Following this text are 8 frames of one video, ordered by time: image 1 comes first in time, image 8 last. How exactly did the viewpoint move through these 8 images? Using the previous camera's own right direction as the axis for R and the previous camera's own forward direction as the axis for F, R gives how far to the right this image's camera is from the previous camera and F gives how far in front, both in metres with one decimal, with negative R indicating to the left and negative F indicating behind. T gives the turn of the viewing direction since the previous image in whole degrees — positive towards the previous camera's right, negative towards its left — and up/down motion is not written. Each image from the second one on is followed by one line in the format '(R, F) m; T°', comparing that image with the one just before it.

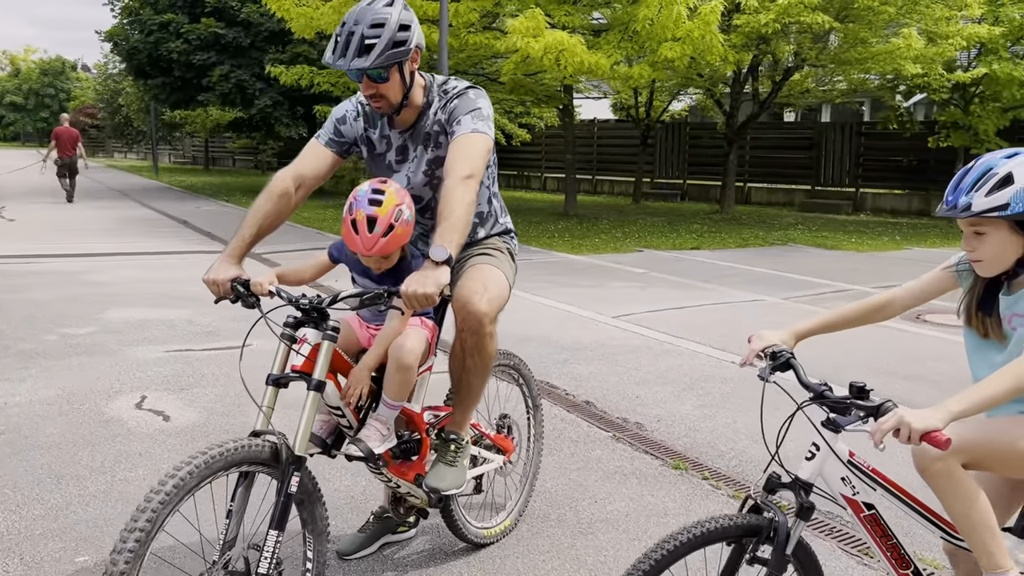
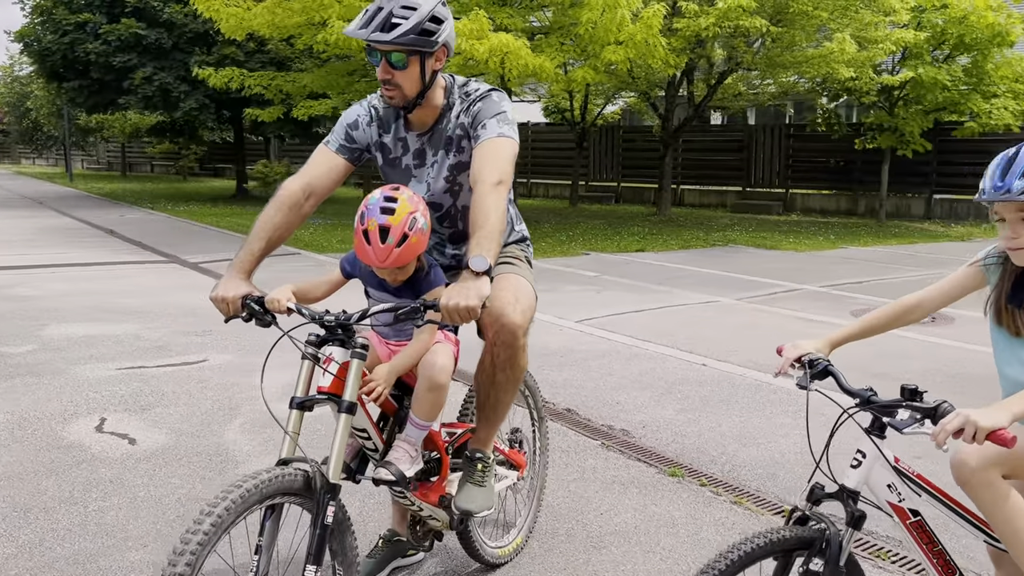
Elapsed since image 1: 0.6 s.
(-0.3, +0.1) m; +5°
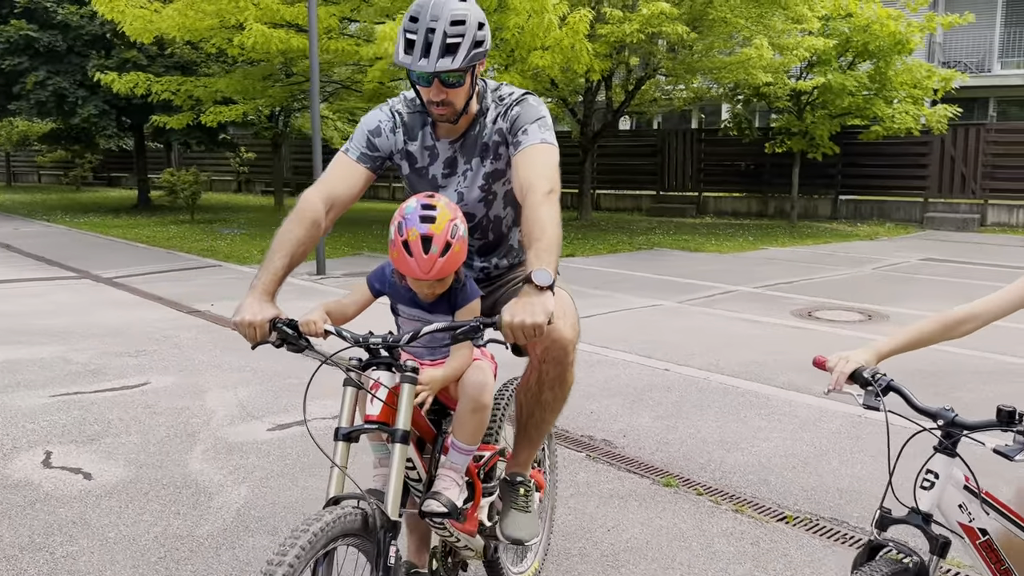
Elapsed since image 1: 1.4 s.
(-0.4, +0.2) m; +6°
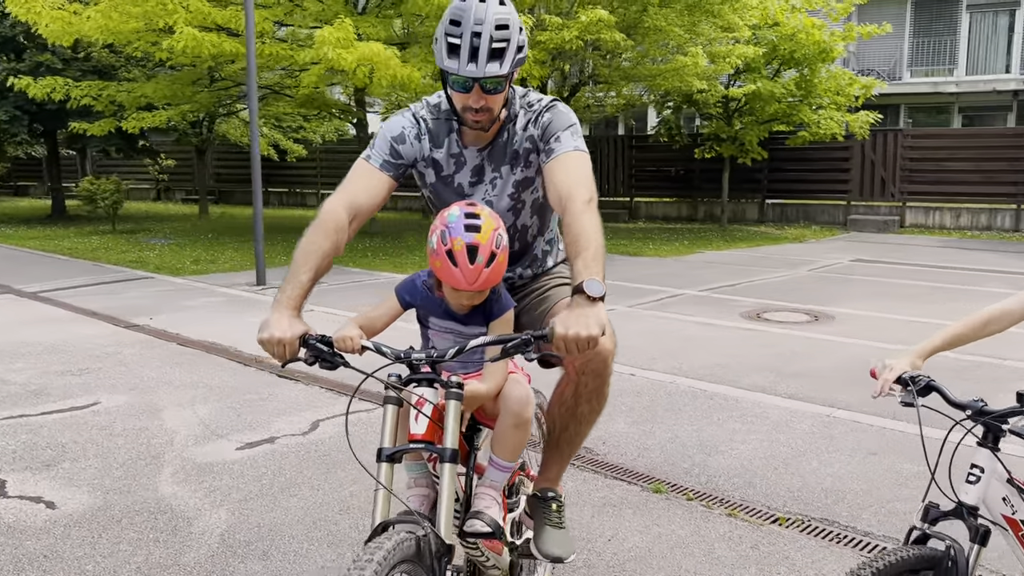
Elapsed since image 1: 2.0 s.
(-0.3, +0.1) m; +5°
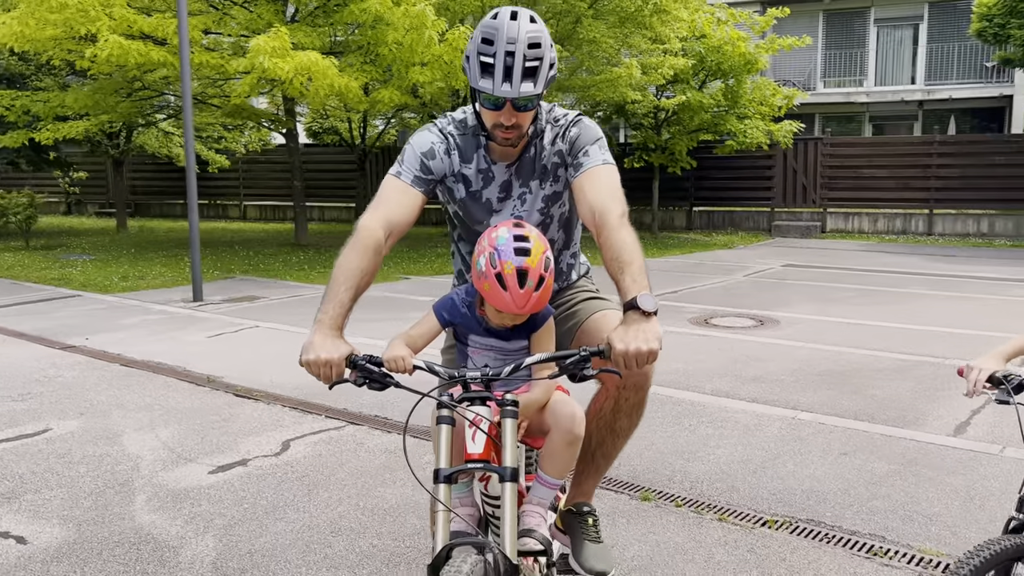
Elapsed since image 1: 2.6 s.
(-0.3, 0.0) m; +5°
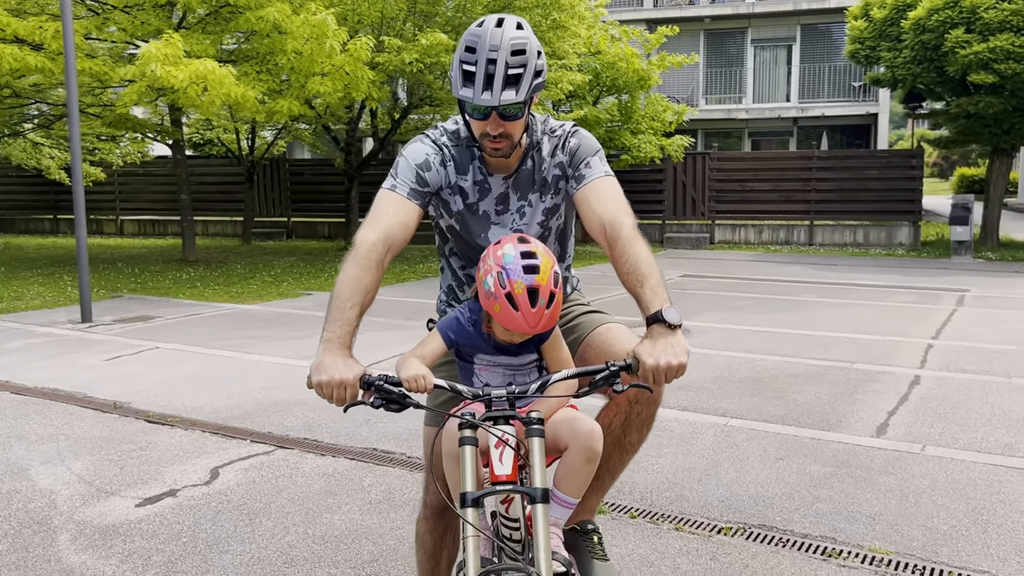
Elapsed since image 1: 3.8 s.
(-0.3, +0.1) m; +8°
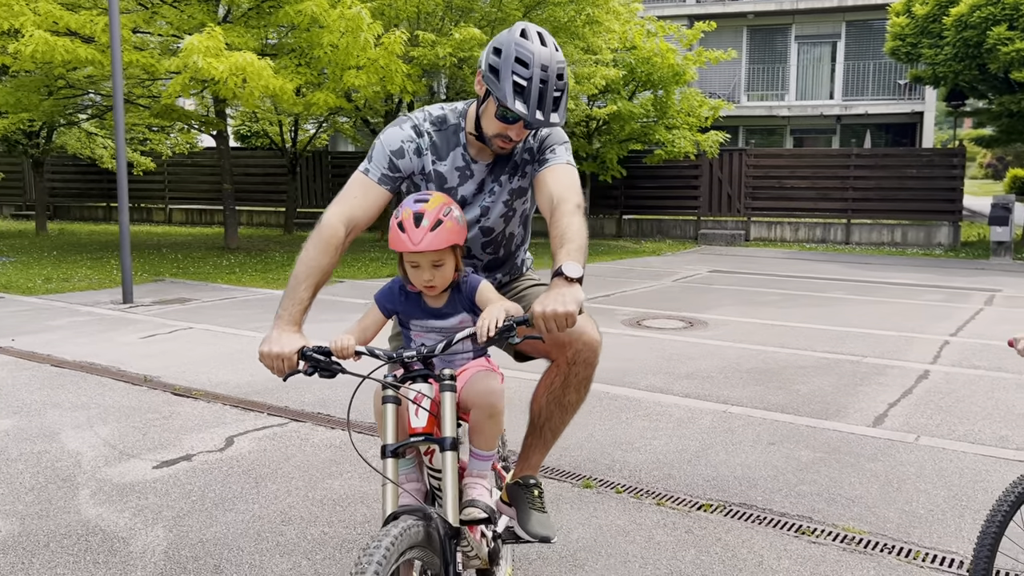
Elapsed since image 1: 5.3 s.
(+0.2, -0.2) m; -3°
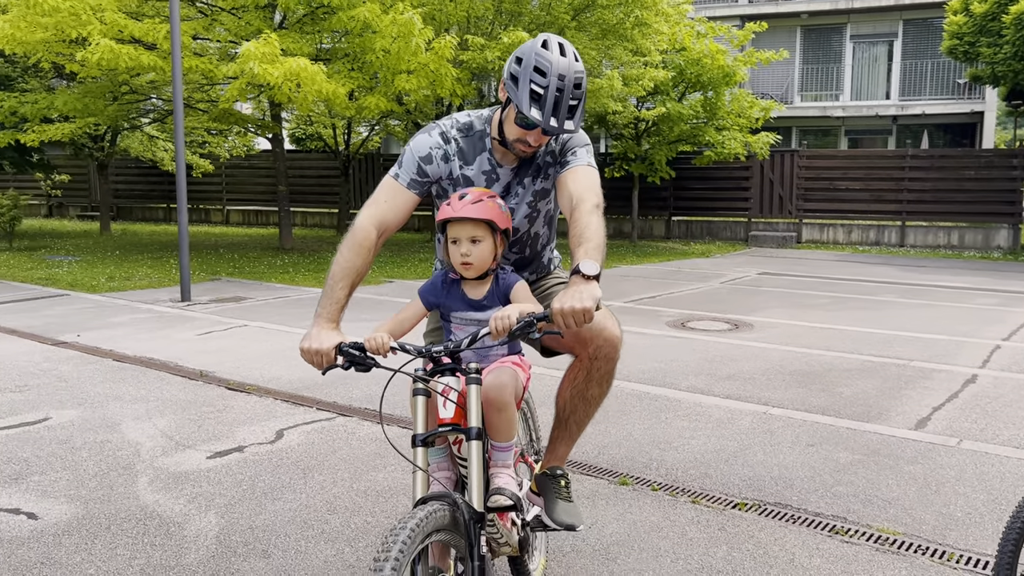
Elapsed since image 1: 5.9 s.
(+0.1, -0.1) m; -3°
